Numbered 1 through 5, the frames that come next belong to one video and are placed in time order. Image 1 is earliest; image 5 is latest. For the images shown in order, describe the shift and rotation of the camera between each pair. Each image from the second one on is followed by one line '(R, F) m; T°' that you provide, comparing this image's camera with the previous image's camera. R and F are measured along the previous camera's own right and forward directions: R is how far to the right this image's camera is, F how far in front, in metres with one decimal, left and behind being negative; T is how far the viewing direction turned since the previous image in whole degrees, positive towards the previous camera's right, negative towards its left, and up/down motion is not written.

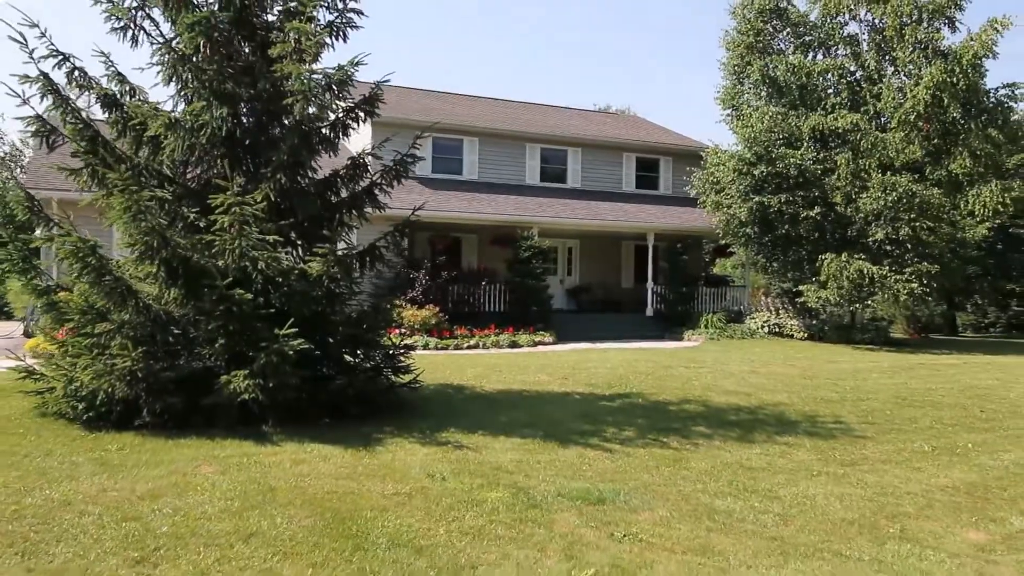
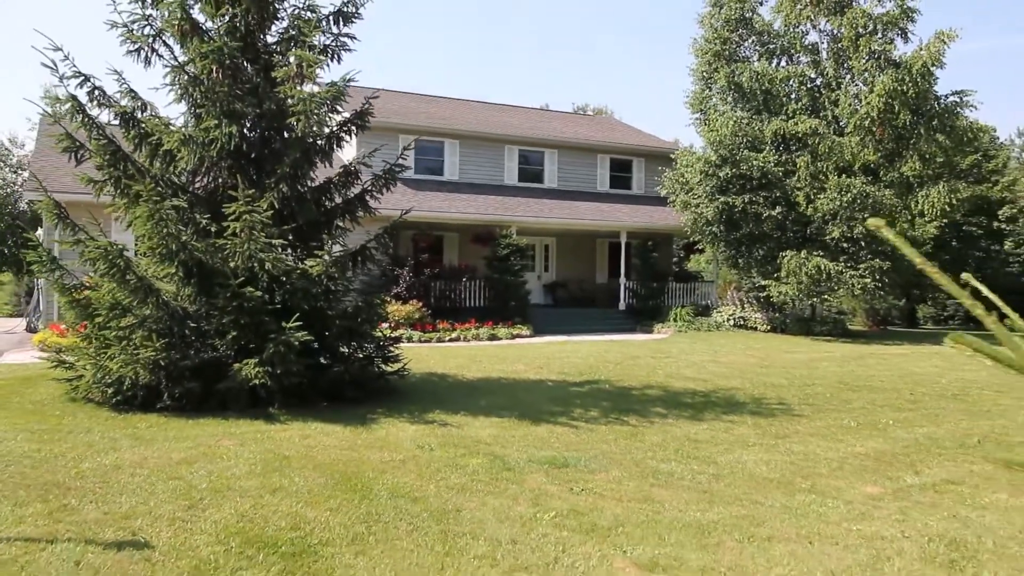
(0.0, -0.9) m; +1°
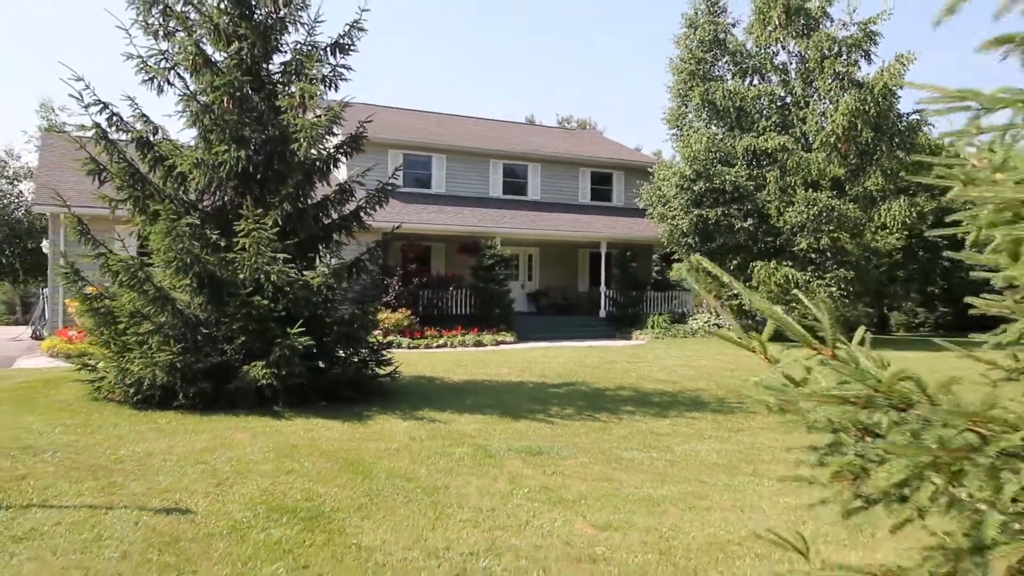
(0.0, -0.8) m; +1°
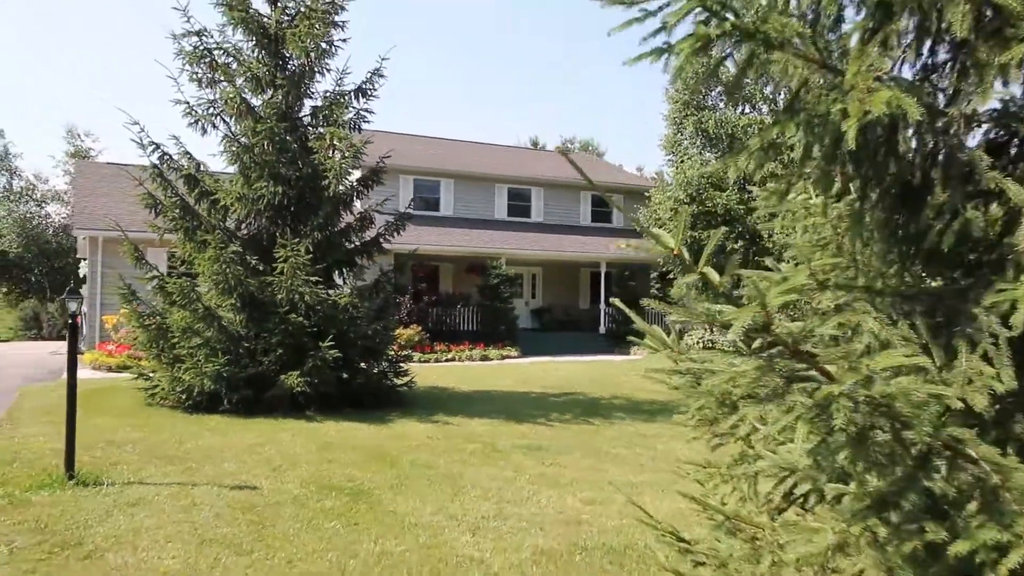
(0.0, -1.1) m; 0°
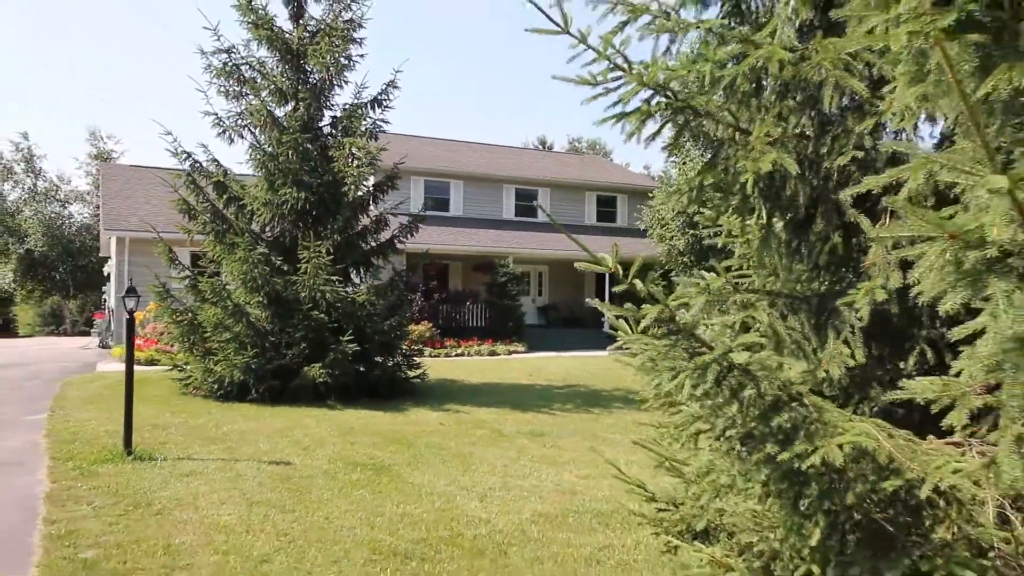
(0.0, -0.7) m; -1°
